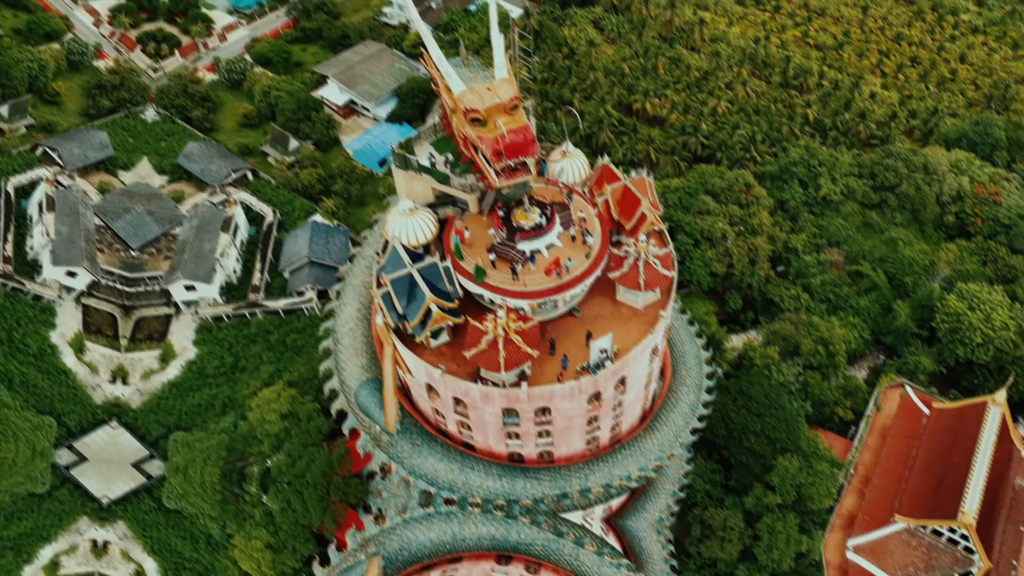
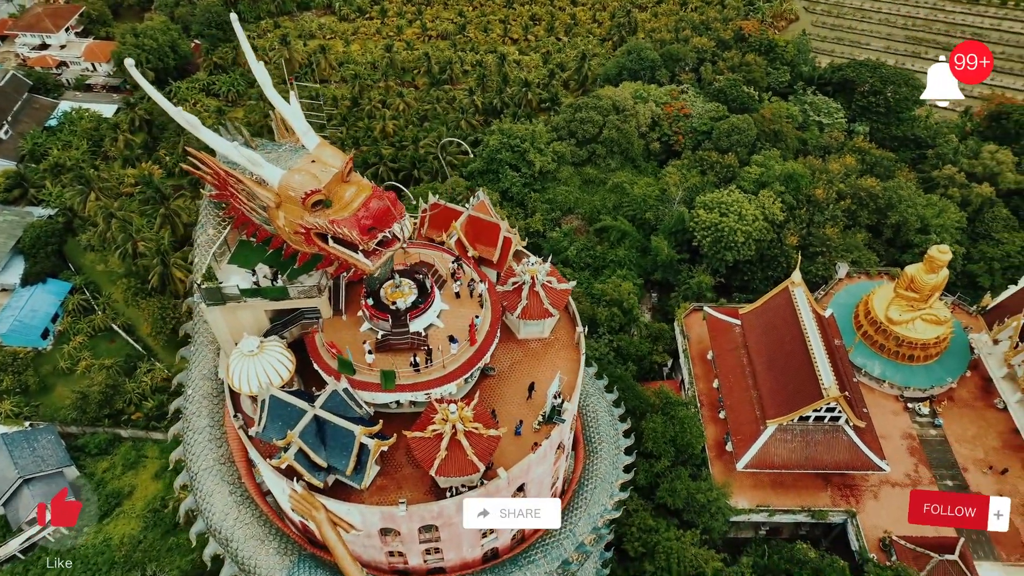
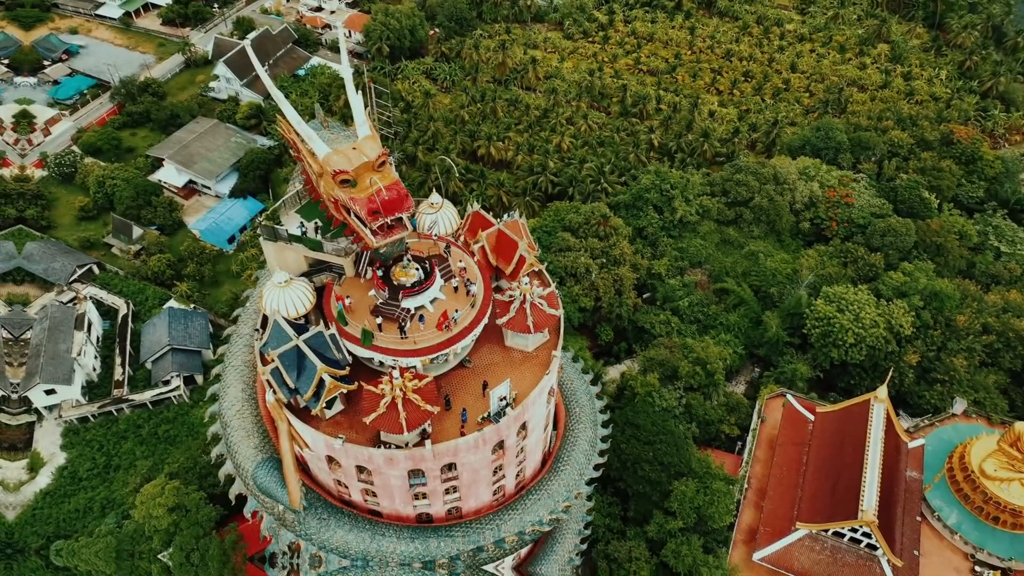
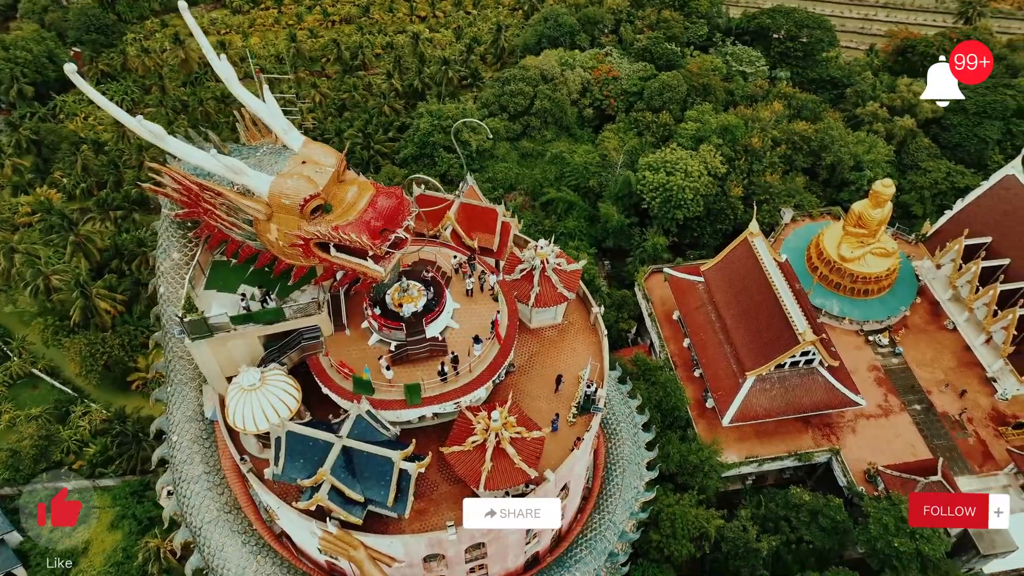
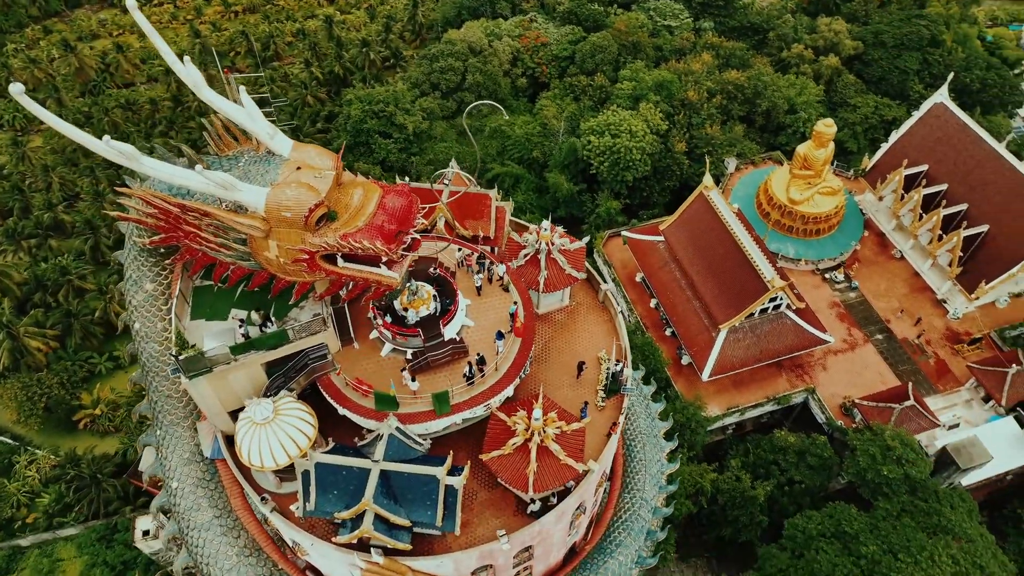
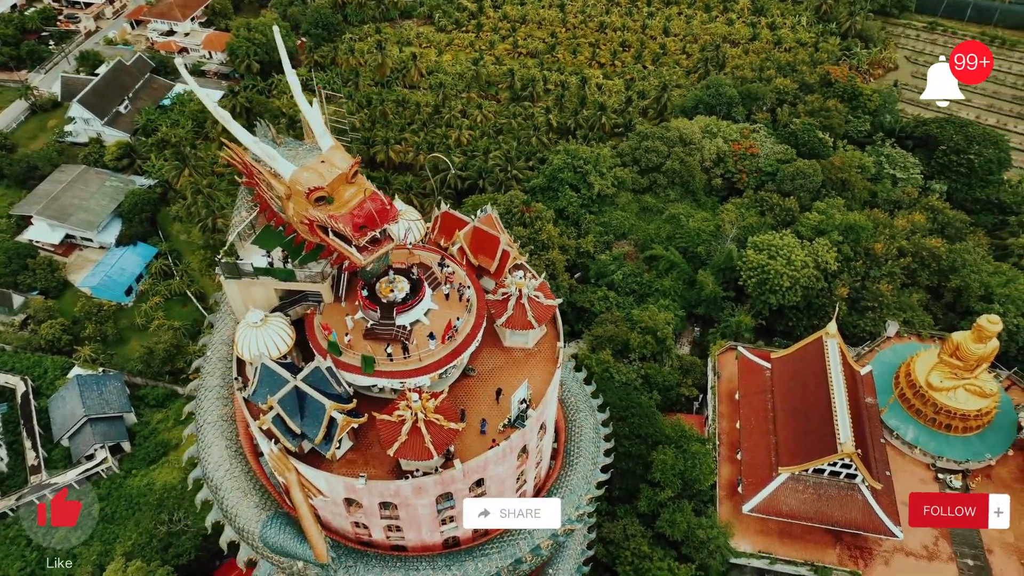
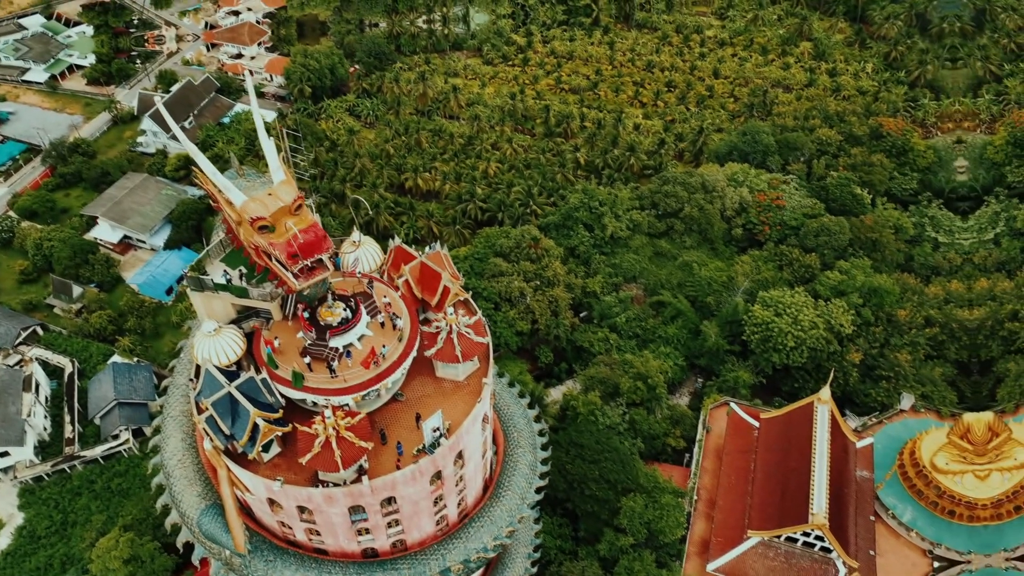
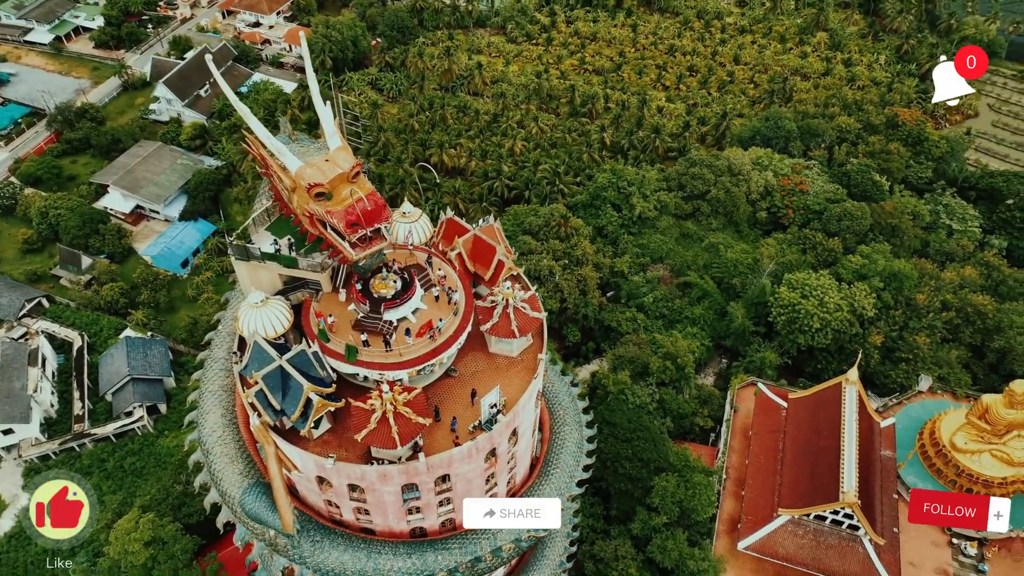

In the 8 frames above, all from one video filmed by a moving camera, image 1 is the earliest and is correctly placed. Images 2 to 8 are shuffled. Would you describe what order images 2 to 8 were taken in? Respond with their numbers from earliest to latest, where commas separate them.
7, 3, 8, 6, 2, 4, 5
